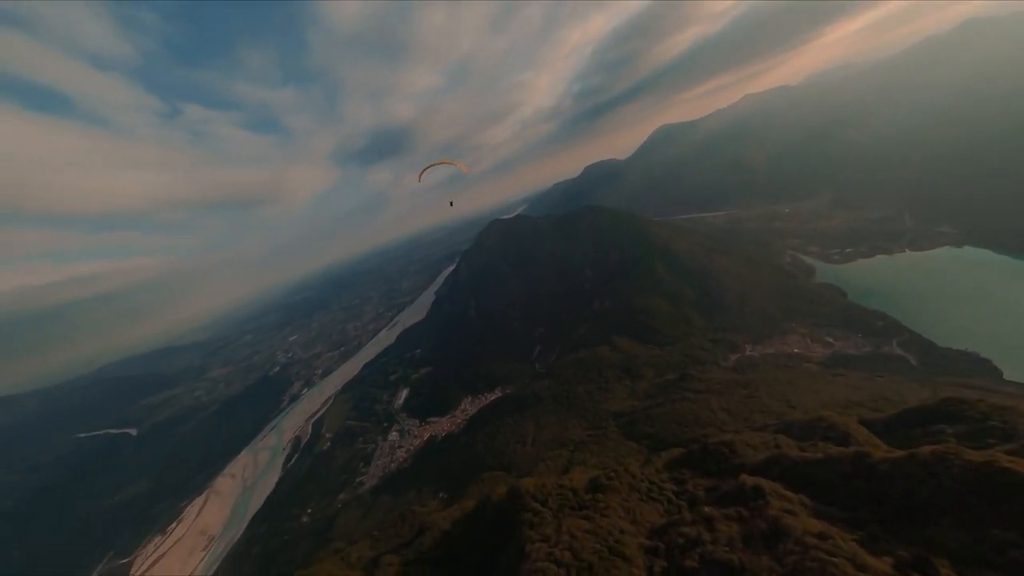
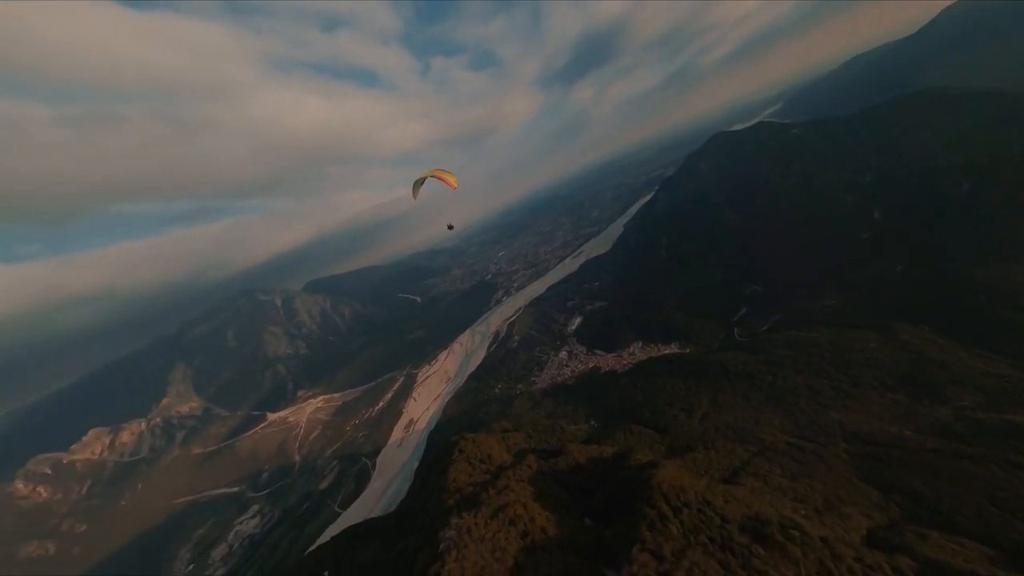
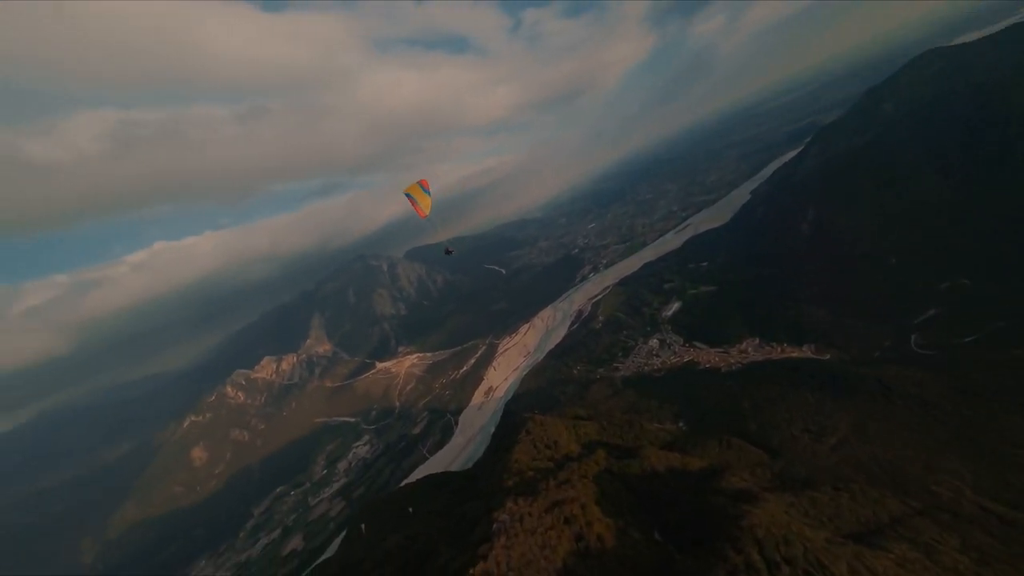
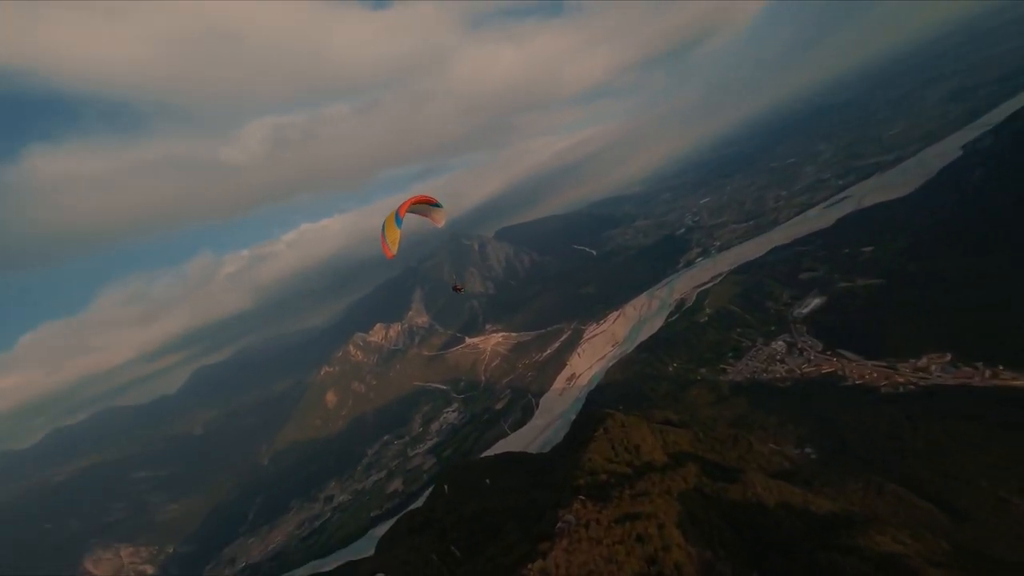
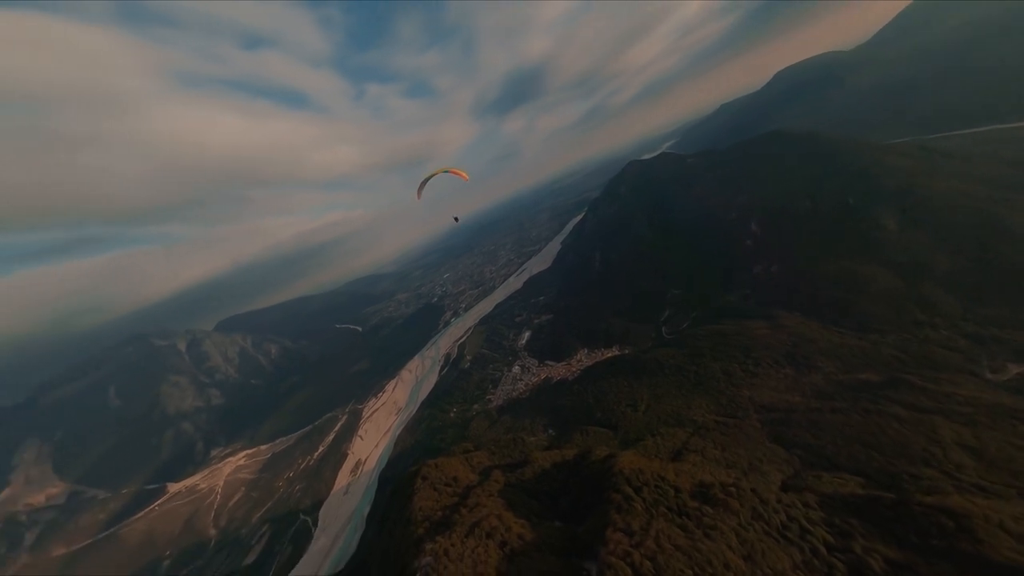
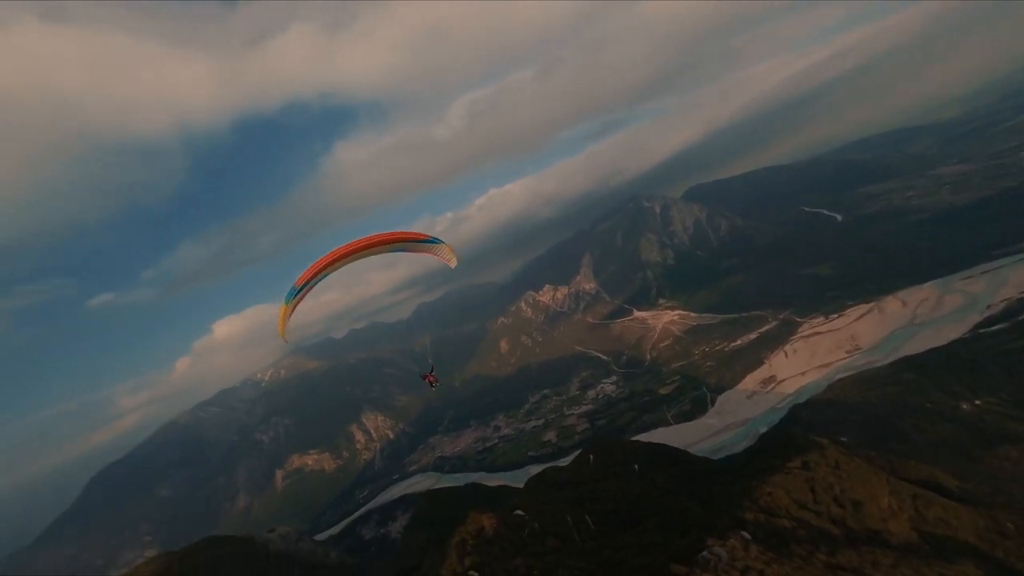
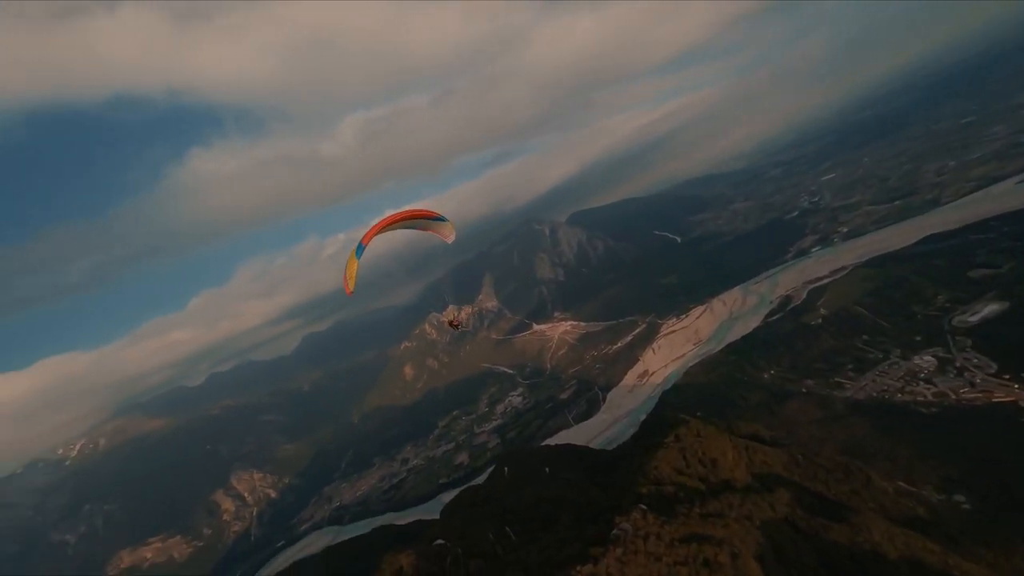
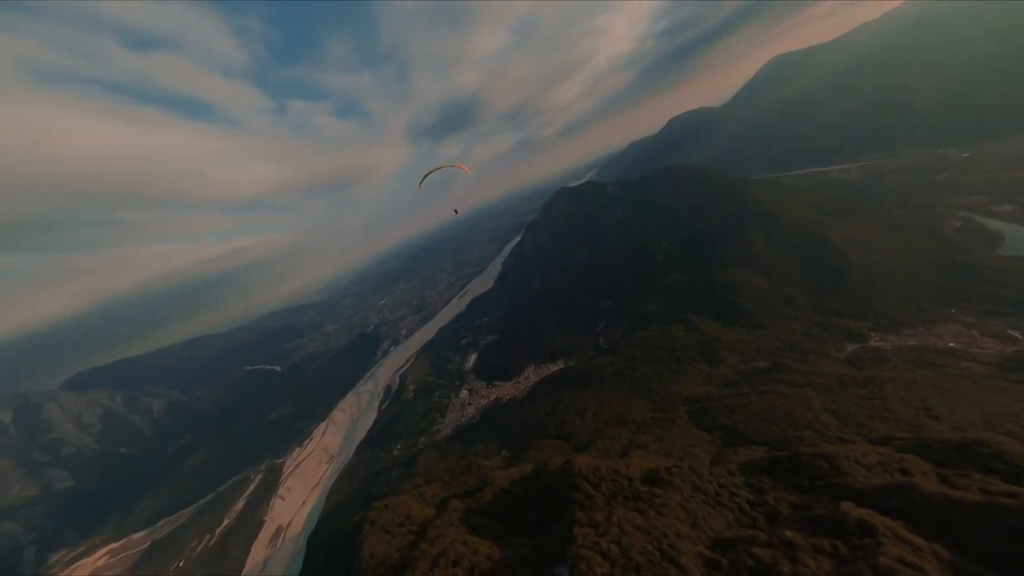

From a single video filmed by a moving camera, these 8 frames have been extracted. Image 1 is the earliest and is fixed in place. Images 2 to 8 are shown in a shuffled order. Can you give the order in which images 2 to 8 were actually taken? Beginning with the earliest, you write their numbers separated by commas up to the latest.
8, 5, 2, 3, 4, 7, 6
